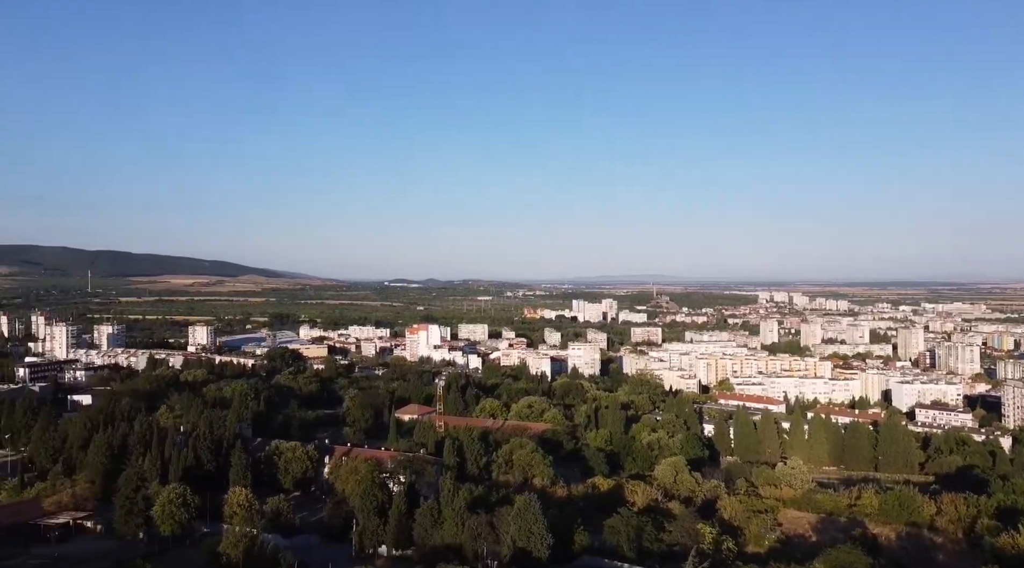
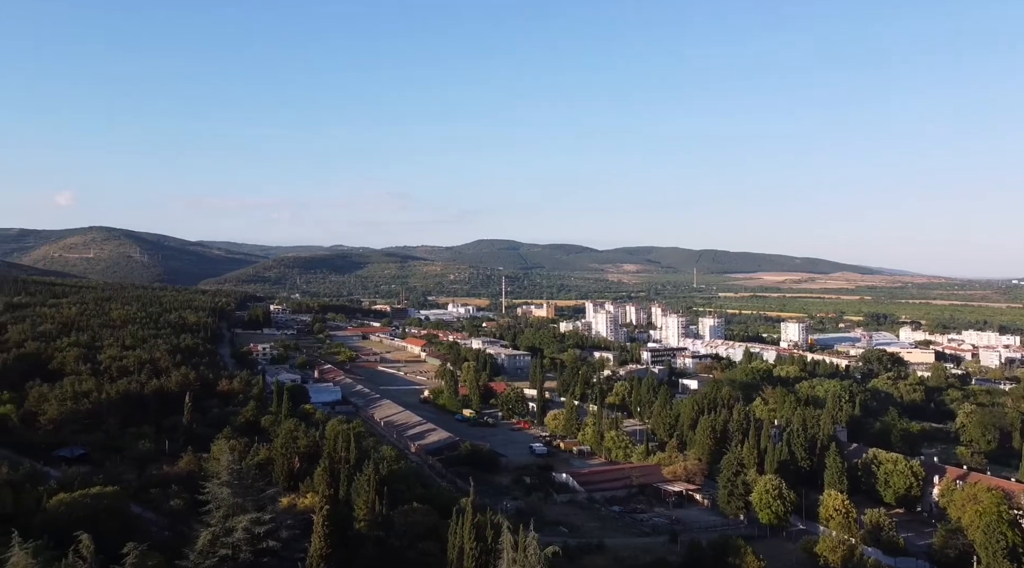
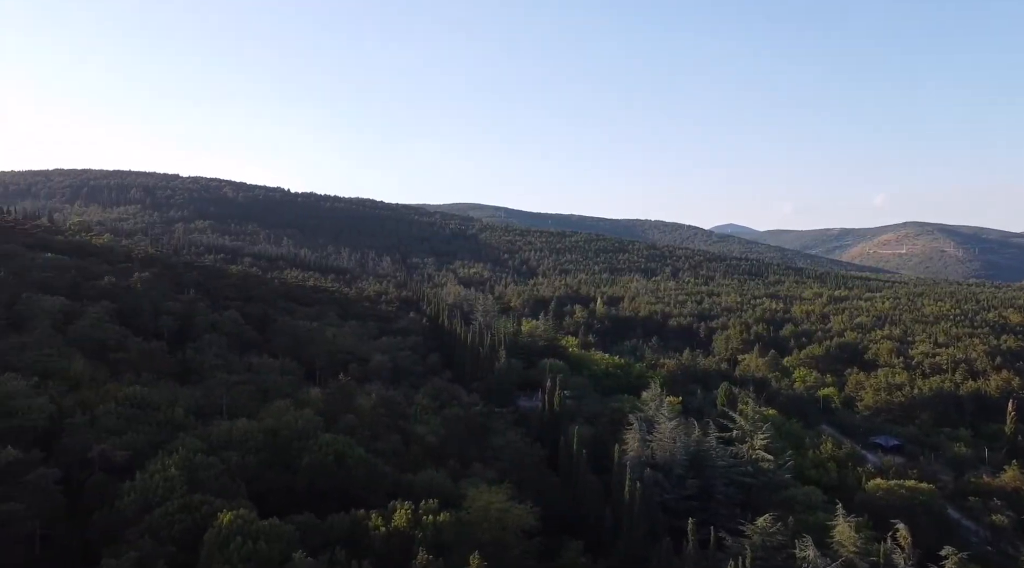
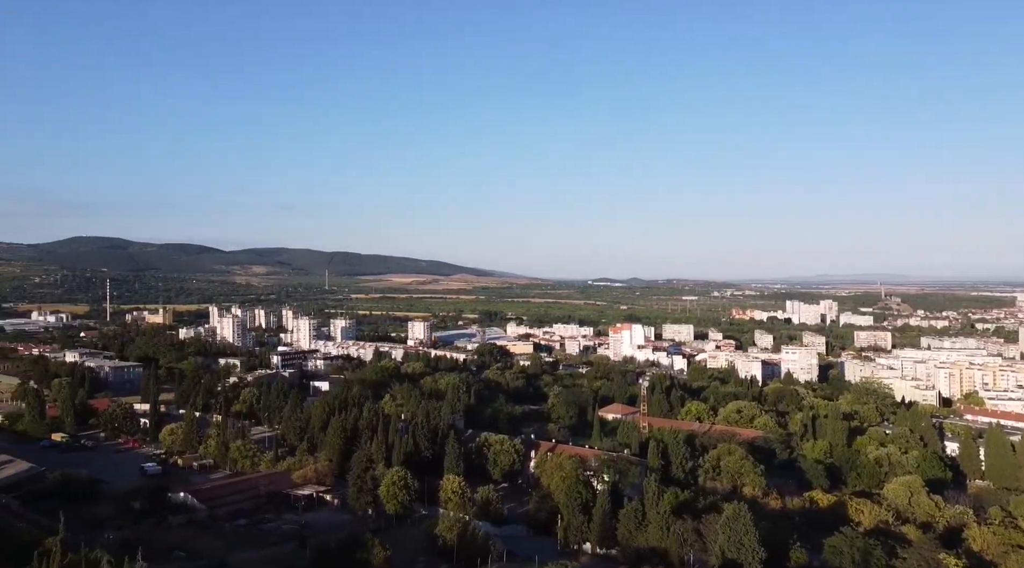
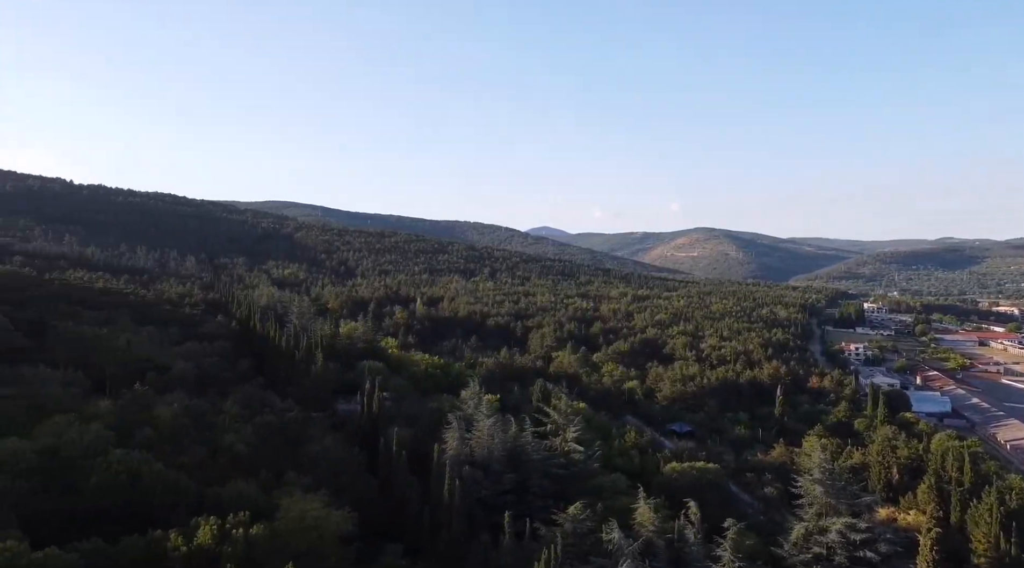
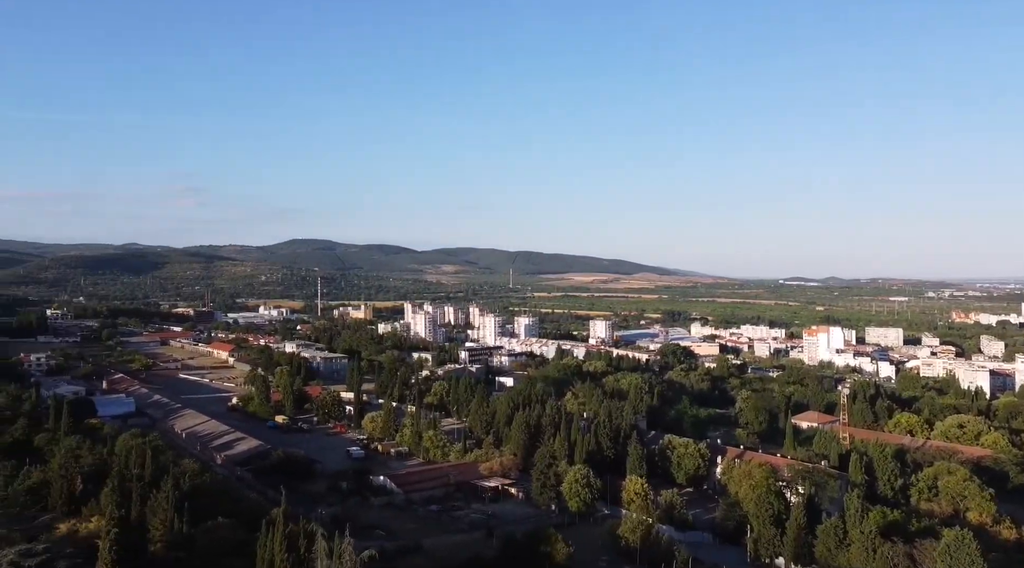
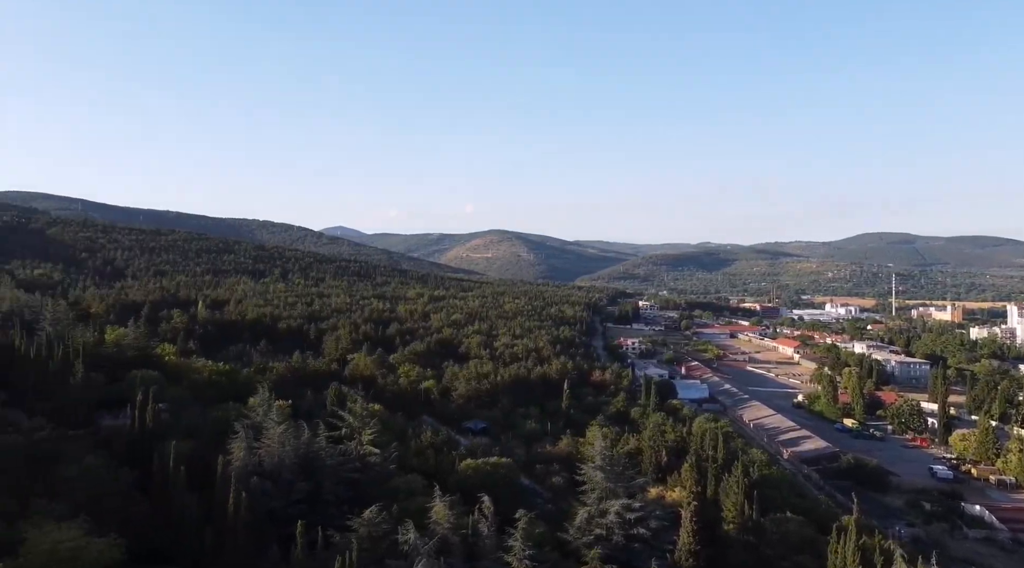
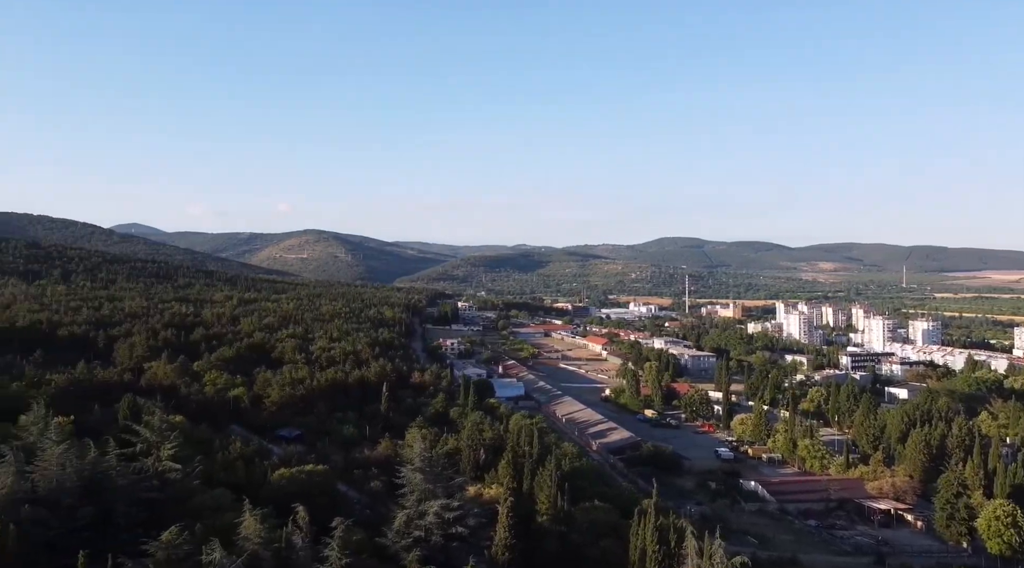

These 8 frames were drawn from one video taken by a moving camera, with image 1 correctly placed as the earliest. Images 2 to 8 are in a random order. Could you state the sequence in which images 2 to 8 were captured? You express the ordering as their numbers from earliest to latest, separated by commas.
4, 6, 2, 8, 7, 5, 3
